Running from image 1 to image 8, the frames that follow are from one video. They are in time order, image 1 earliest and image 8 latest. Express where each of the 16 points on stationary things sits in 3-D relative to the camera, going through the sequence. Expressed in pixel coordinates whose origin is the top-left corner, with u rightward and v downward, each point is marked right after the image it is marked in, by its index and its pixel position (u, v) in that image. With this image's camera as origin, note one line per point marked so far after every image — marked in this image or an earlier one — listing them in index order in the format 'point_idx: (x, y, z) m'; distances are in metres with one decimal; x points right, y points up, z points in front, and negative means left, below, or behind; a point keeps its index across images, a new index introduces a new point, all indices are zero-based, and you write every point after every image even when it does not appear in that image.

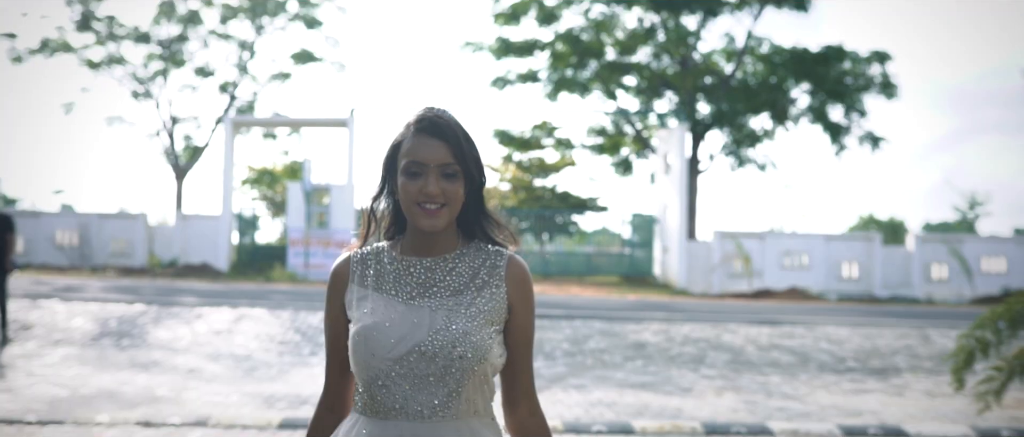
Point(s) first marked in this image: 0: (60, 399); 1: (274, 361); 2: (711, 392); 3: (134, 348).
0: (-4.4, -1.8, +10.4) m
1: (-3.2, -1.9, +14.1) m
2: (+2.3, -2.0, +12.1) m
3: (-5.4, -1.8, +15.0) m
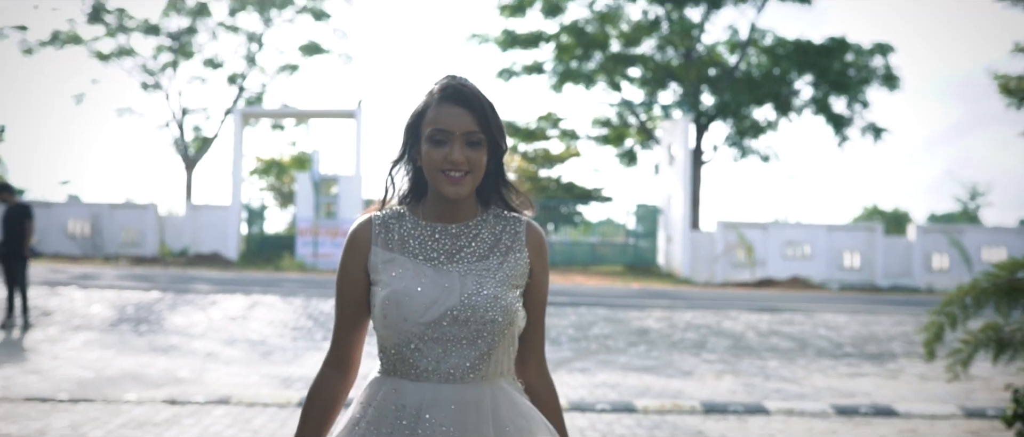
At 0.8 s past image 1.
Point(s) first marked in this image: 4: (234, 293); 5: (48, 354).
0: (-4.4, -1.7, +10.9) m
1: (-3.1, -1.7, +14.5) m
2: (+2.3, -1.8, +12.5) m
3: (-5.3, -1.7, +15.5) m
4: (-5.1, -1.4, +19.7) m
5: (-5.7, -1.7, +13.1) m
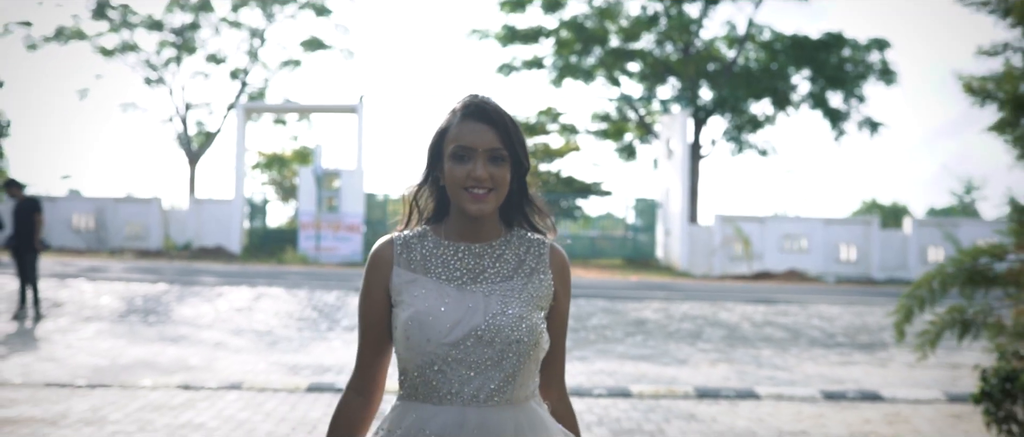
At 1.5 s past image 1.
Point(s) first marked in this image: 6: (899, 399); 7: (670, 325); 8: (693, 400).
0: (-4.4, -1.6, +11.3) m
1: (-3.1, -1.6, +14.9) m
2: (+2.4, -1.8, +12.9) m
3: (-5.3, -1.6, +15.9) m
4: (-5.1, -1.2, +20.0) m
5: (-5.7, -1.6, +13.4) m
6: (+3.6, -1.7, +9.9) m
7: (+2.4, -1.6, +16.4) m
8: (+1.6, -1.6, +9.6) m
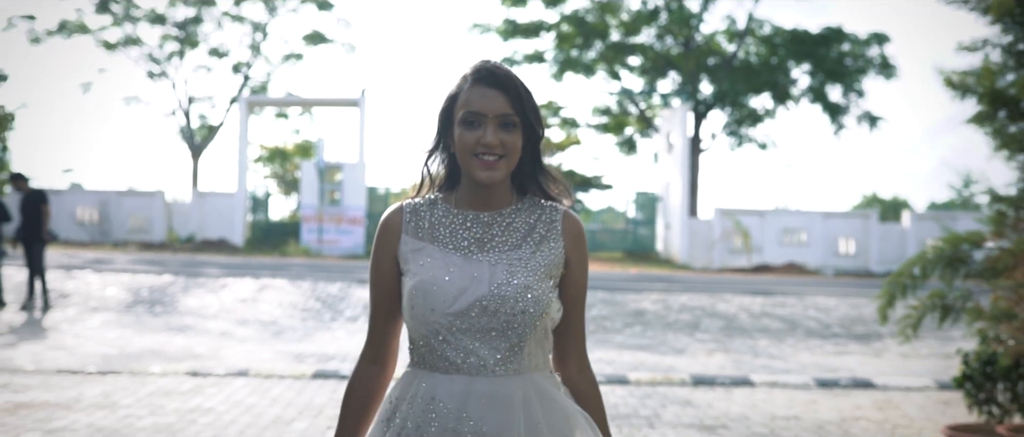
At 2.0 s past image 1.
0: (-4.4, -1.5, +11.5) m
1: (-3.0, -1.5, +15.2) m
2: (+2.4, -1.7, +13.1) m
3: (-5.2, -1.4, +16.1) m
4: (-5.1, -1.1, +20.3) m
5: (-5.7, -1.5, +13.7) m
6: (+3.6, -1.6, +10.1) m
7: (+2.4, -1.5, +16.6) m
8: (+1.6, -1.6, +9.9) m
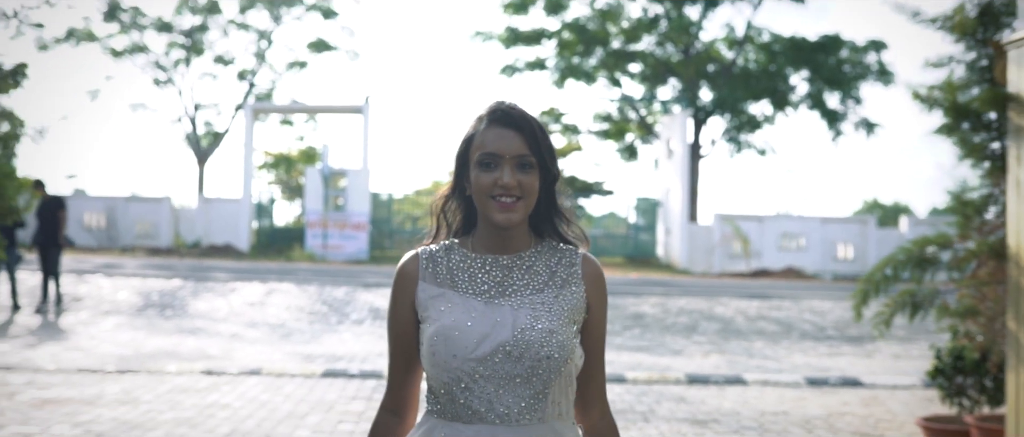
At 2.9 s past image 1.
0: (-4.3, -1.5, +11.9) m
1: (-3.0, -1.6, +15.6) m
2: (+2.4, -1.7, +13.6) m
3: (-5.2, -1.5, +16.6) m
4: (-5.1, -1.2, +20.7) m
5: (-5.7, -1.6, +14.1) m
6: (+3.6, -1.7, +10.5) m
7: (+2.5, -1.6, +17.0) m
8: (+1.7, -1.6, +10.3) m
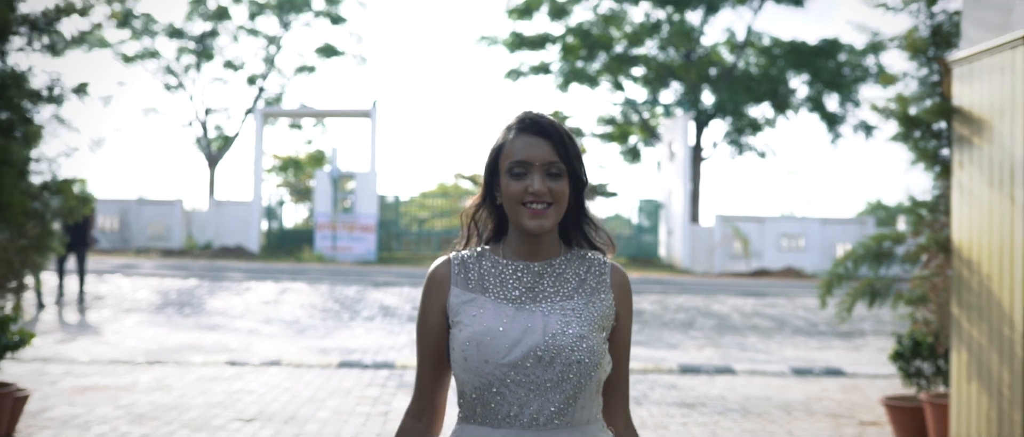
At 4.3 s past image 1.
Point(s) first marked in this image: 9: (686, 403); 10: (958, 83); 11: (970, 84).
0: (-4.3, -1.6, +12.6) m
1: (-3.0, -1.6, +16.3) m
2: (+2.4, -1.7, +14.2) m
3: (-5.1, -1.6, +17.3) m
4: (-5.0, -1.2, +21.4) m
5: (-5.6, -1.6, +14.8) m
6: (+3.7, -1.6, +11.2) m
7: (+2.5, -1.6, +17.7) m
8: (+1.7, -1.6, +11.0) m
9: (+1.5, -1.6, +9.0) m
10: (+2.5, +0.8, +5.9) m
11: (+2.5, +0.7, +5.8) m
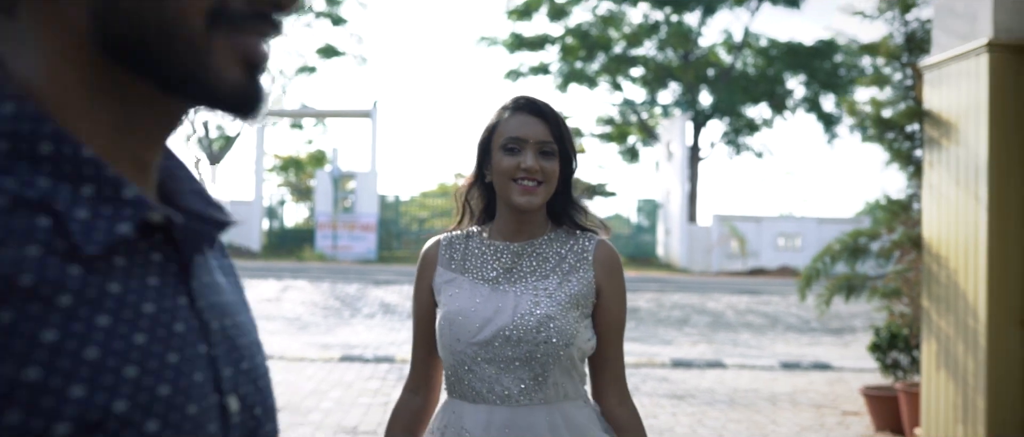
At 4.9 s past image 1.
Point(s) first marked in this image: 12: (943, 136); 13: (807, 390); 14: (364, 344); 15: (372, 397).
0: (-4.3, -1.5, +13.0) m
1: (-3.0, -1.6, +16.6) m
2: (+2.4, -1.7, +14.6) m
3: (-5.2, -1.5, +17.6) m
4: (-5.0, -1.2, +21.8) m
5: (-5.6, -1.6, +15.2) m
6: (+3.6, -1.6, +11.6) m
7: (+2.5, -1.6, +18.0) m
8: (+1.7, -1.6, +11.3) m
9: (+1.4, -1.6, +9.4) m
10: (+2.5, +0.8, +6.3) m
11: (+2.5, +0.8, +6.2) m
12: (+2.5, +0.5, +6.1) m
13: (+2.7, -1.6, +9.7) m
14: (-1.9, -1.6, +13.4) m
15: (-1.2, -1.5, +9.0) m
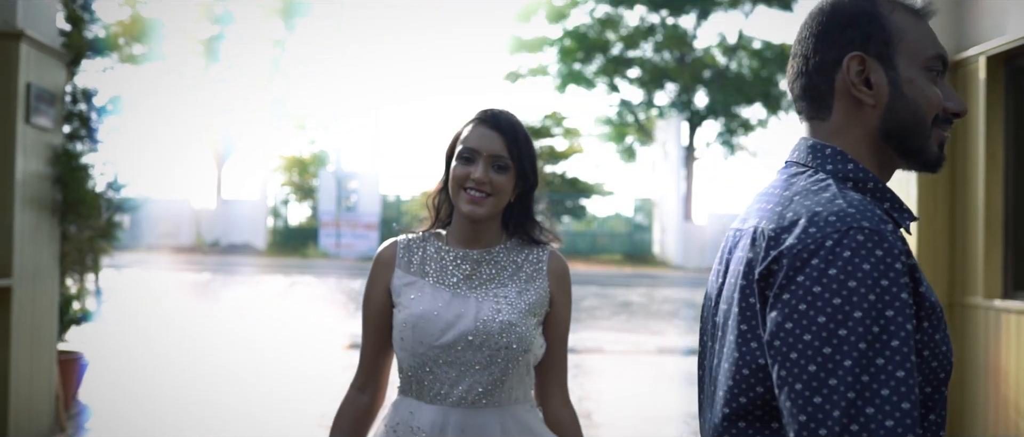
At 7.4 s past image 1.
0: (-4.4, -1.5, +13.8) m
1: (-3.0, -1.6, +17.5) m
2: (+2.4, -1.7, +15.4) m
3: (-5.2, -1.5, +18.5) m
4: (-5.0, -1.2, +22.6) m
5: (-5.7, -1.5, +16.0) m
6: (+3.6, -1.6, +12.4) m
7: (+2.5, -1.6, +18.9) m
8: (+1.6, -1.6, +12.1) m
9: (+1.4, -1.5, +10.2) m
10: (+2.4, +0.8, +7.1) m
11: (+2.4, +0.8, +7.0) m
12: (+2.4, +0.5, +7.0) m
13: (+2.7, -1.5, +10.6) m
14: (-1.9, -1.5, +14.2) m
15: (-1.2, -1.5, +9.9) m
